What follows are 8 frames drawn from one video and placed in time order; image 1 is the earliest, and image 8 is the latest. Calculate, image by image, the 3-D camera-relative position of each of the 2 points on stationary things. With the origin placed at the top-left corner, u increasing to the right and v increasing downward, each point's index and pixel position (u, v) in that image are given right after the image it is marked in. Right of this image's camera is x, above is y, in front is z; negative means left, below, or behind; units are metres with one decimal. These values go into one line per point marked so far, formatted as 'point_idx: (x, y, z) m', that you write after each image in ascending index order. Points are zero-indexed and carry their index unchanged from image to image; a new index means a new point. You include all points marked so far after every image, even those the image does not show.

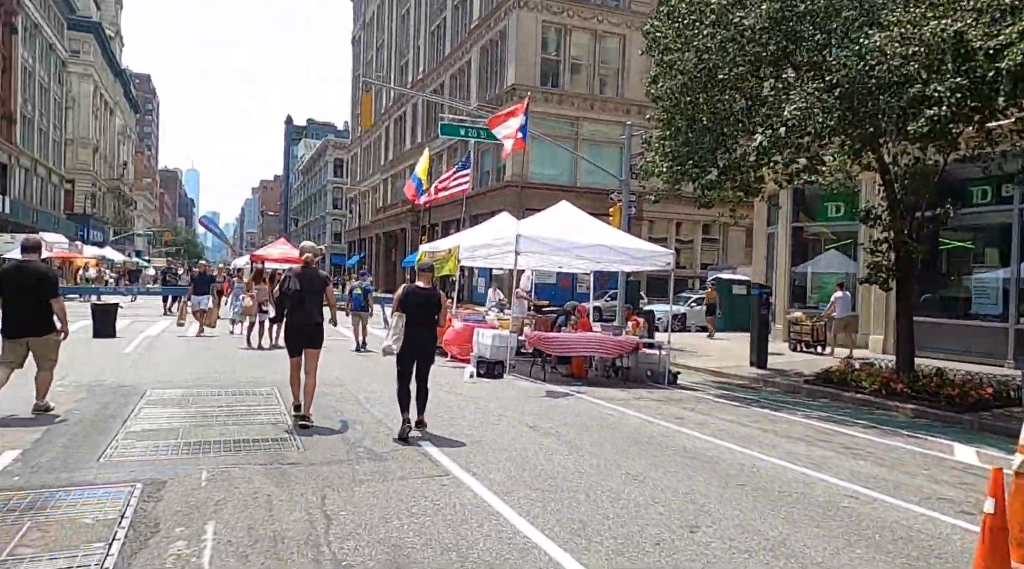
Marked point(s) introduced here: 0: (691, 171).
0: (+3.0, +1.9, +14.0) m
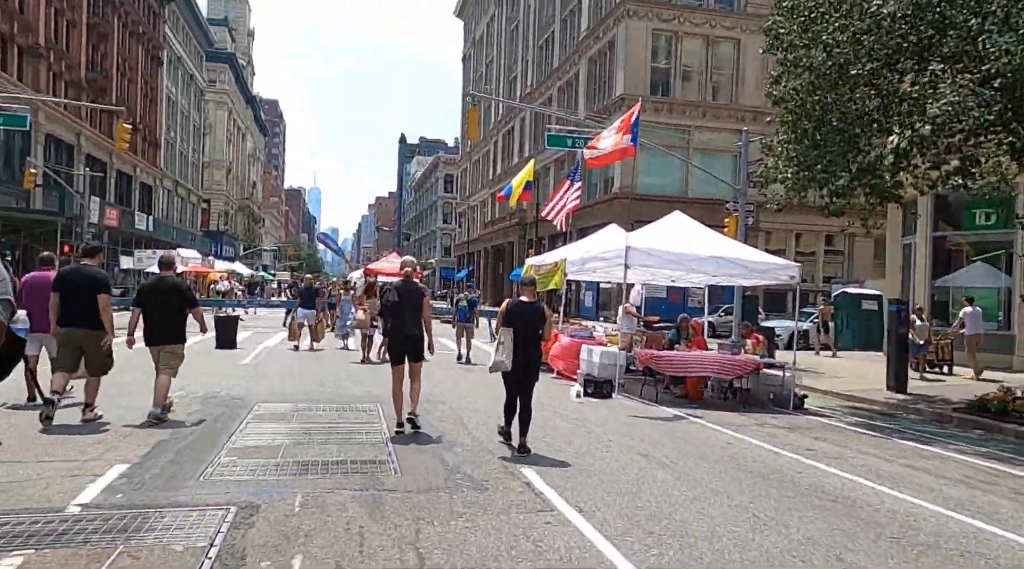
0: (+4.8, +1.7, +13.0) m
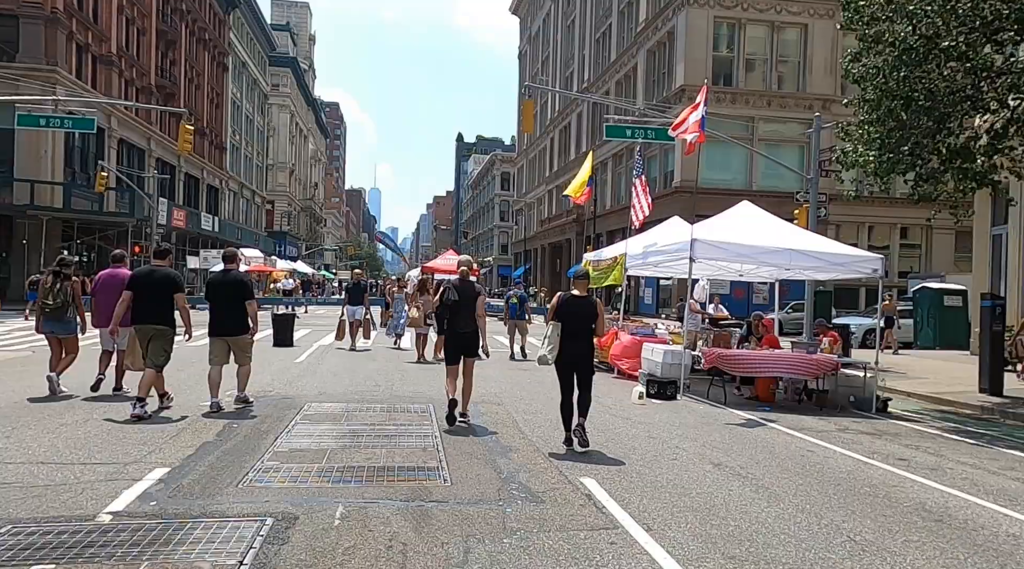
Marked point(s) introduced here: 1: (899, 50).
0: (+5.6, +1.8, +12.1) m
1: (+5.5, +3.3, +12.1) m
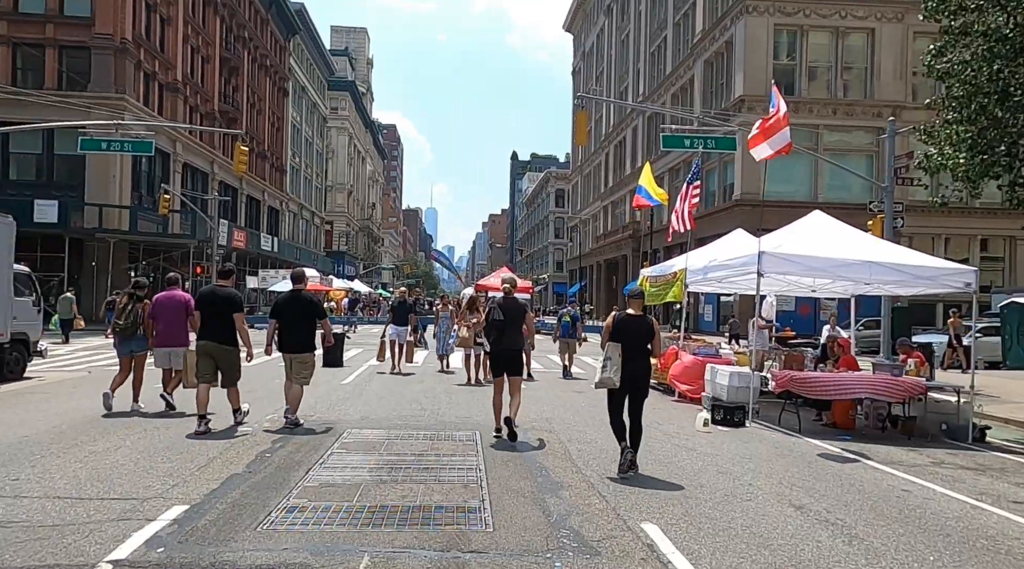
0: (+6.3, +1.6, +11.0) m
1: (+6.2, +3.1, +11.0) m
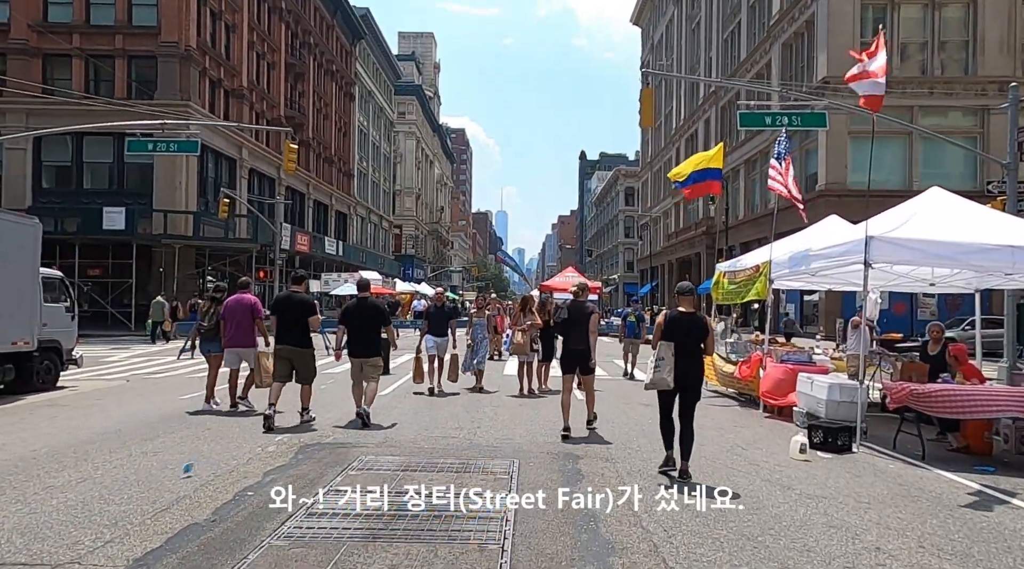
0: (+6.8, +1.7, +8.6) m
1: (+6.7, +3.3, +8.7) m
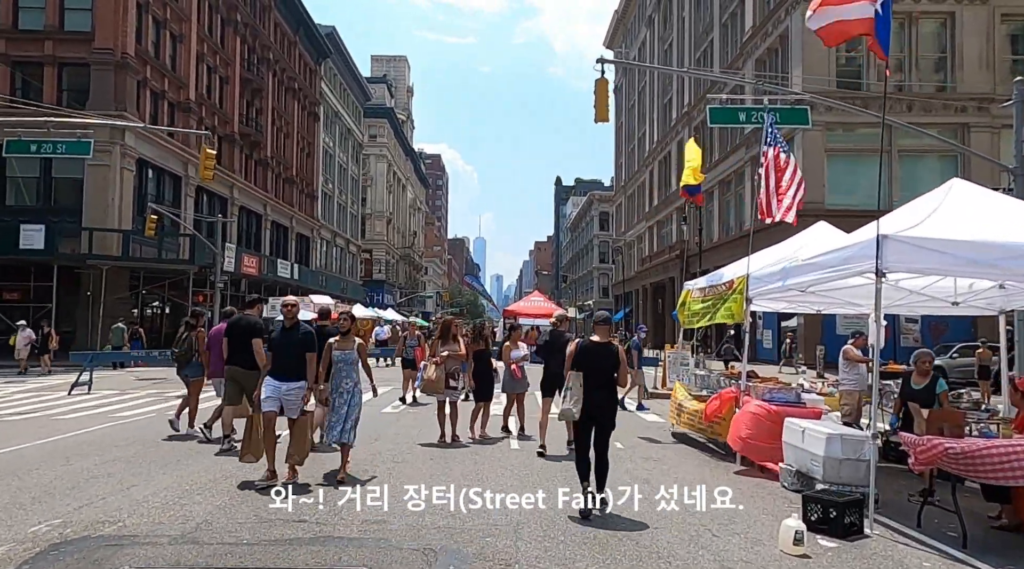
0: (+5.8, +1.6, +6.0) m
1: (+5.7, +3.2, +6.1) m
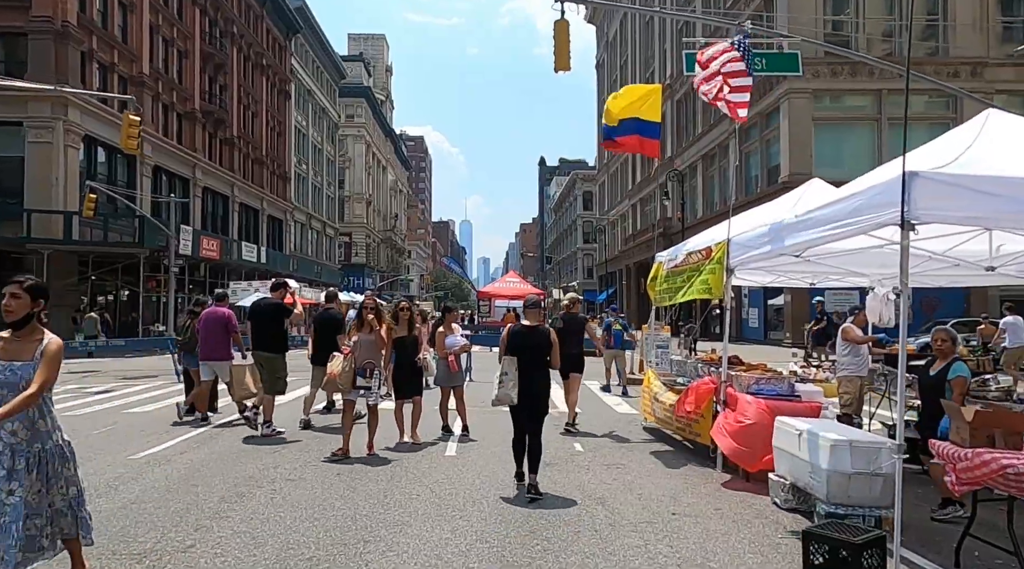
0: (+5.0, +1.9, +3.9) m
1: (+4.9, +3.5, +4.0) m
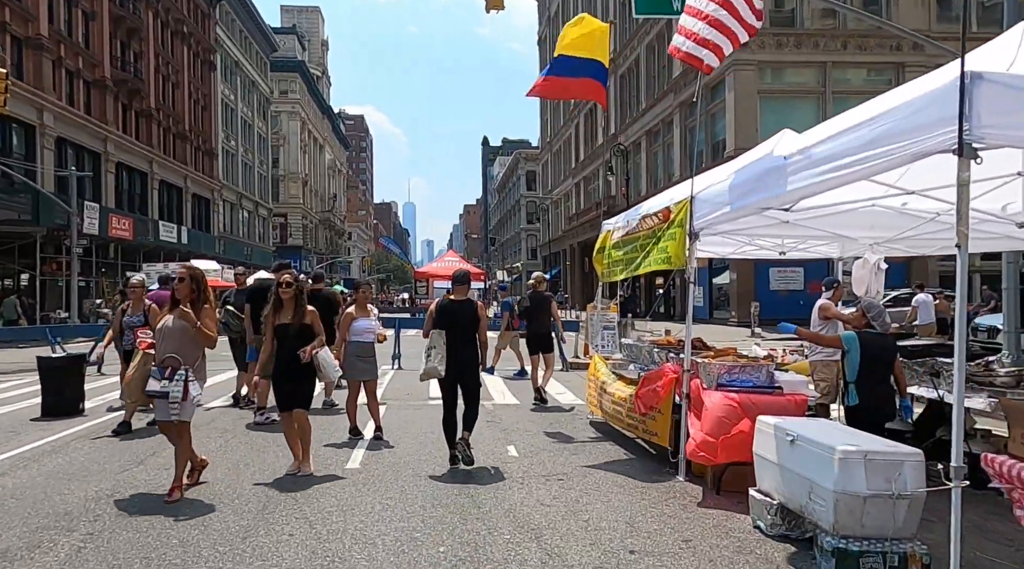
0: (+4.6, +2.1, +2.3) m
1: (+4.5, +3.7, +2.3) m
